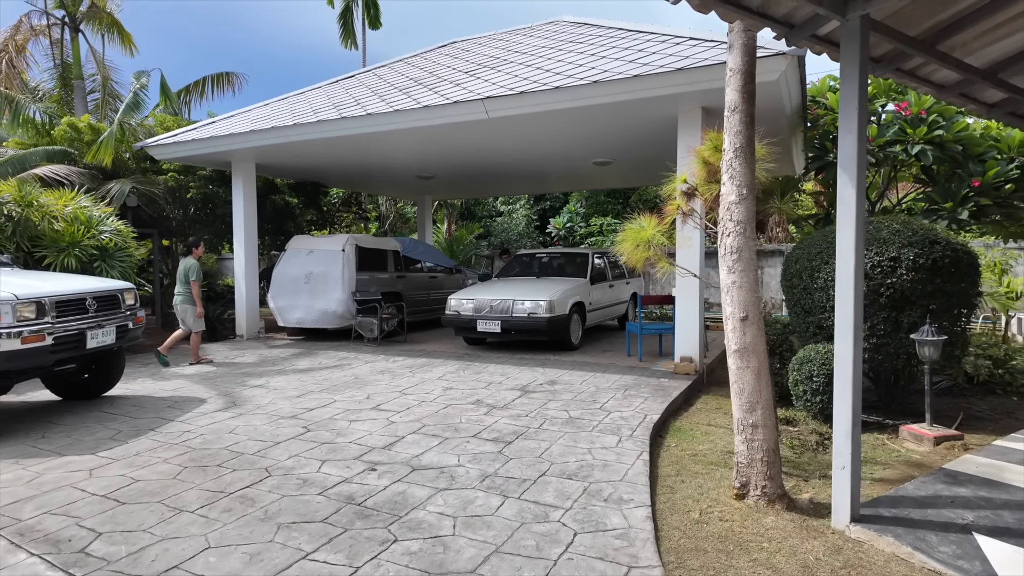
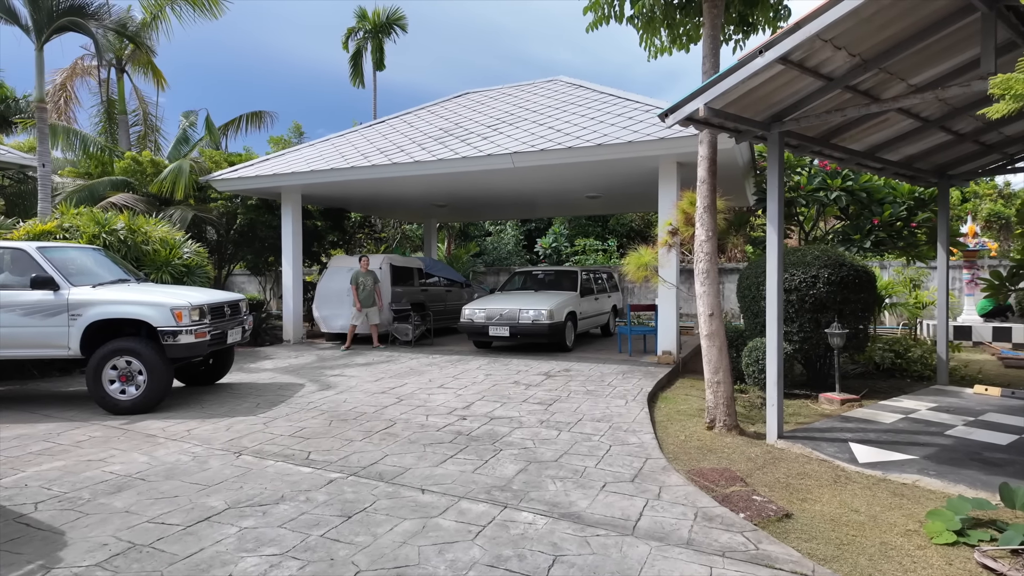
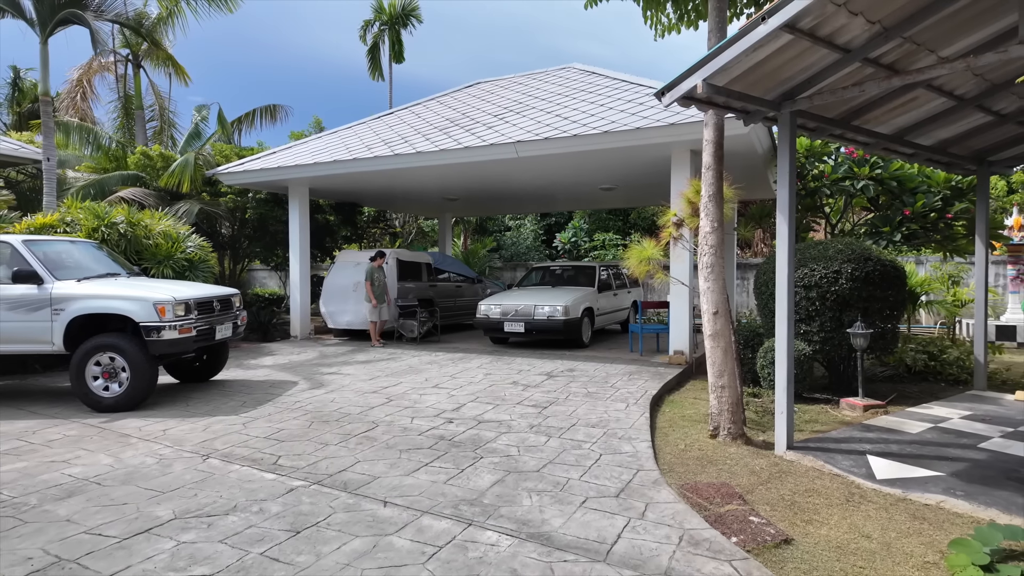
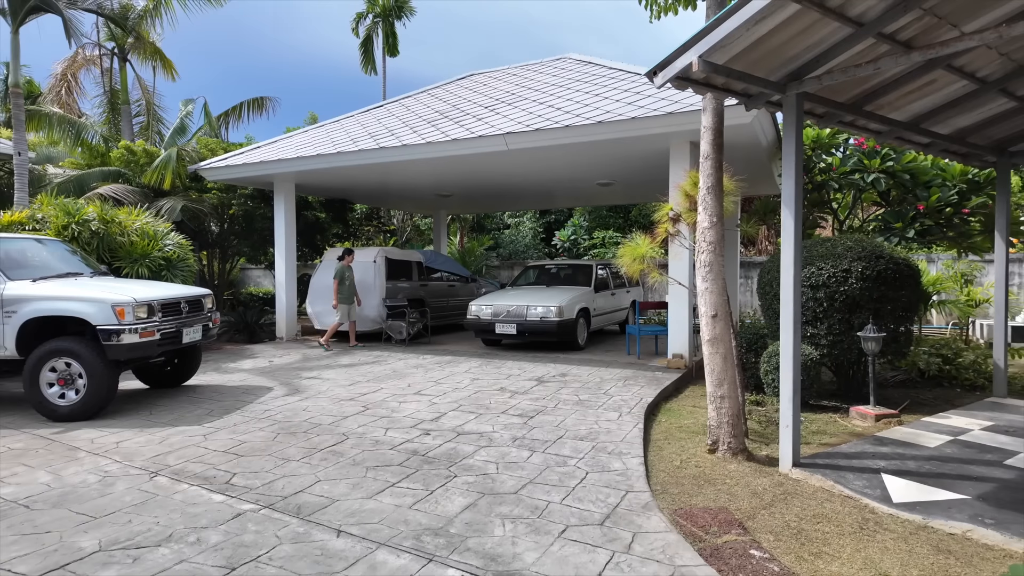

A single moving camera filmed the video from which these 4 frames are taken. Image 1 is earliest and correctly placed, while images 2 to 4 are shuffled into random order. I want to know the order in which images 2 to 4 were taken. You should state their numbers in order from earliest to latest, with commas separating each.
4, 3, 2
